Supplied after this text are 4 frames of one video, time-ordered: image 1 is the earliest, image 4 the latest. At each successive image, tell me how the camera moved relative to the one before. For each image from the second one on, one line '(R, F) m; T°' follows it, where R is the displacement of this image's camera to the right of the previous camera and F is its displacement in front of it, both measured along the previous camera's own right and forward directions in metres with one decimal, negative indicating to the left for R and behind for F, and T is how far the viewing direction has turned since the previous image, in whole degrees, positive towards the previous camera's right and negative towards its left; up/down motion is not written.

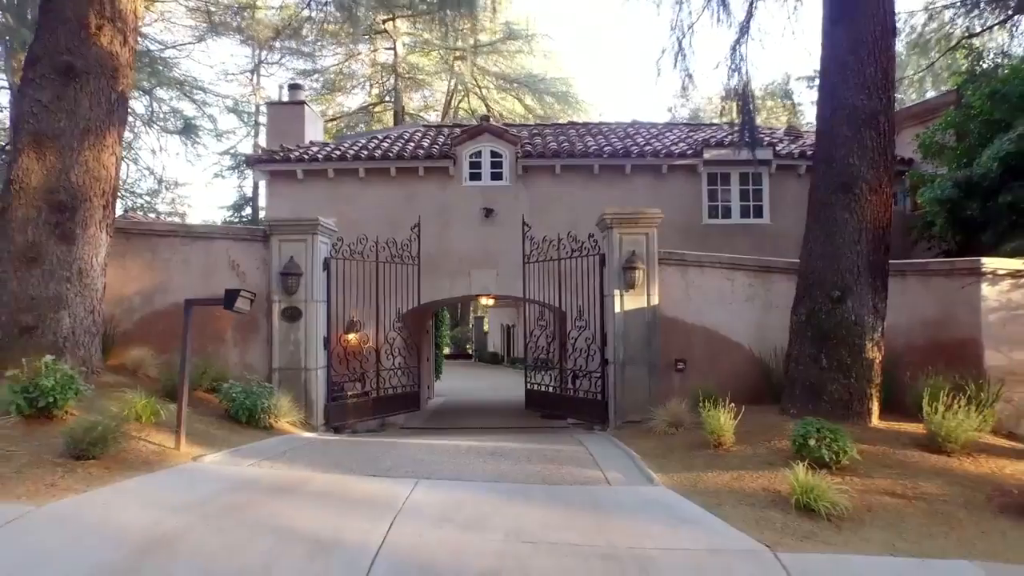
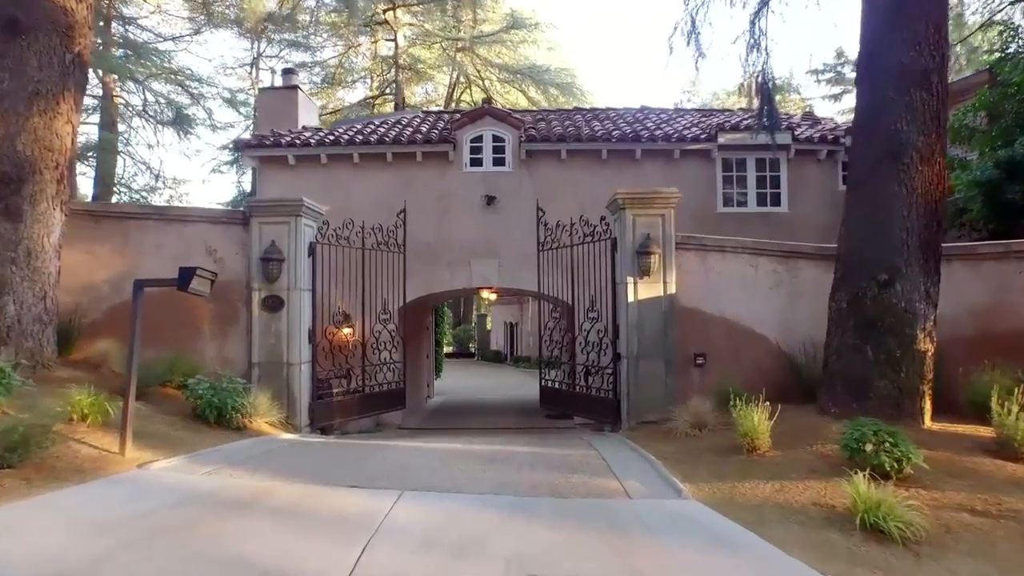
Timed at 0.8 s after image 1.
(0.0, +1.1) m; 0°
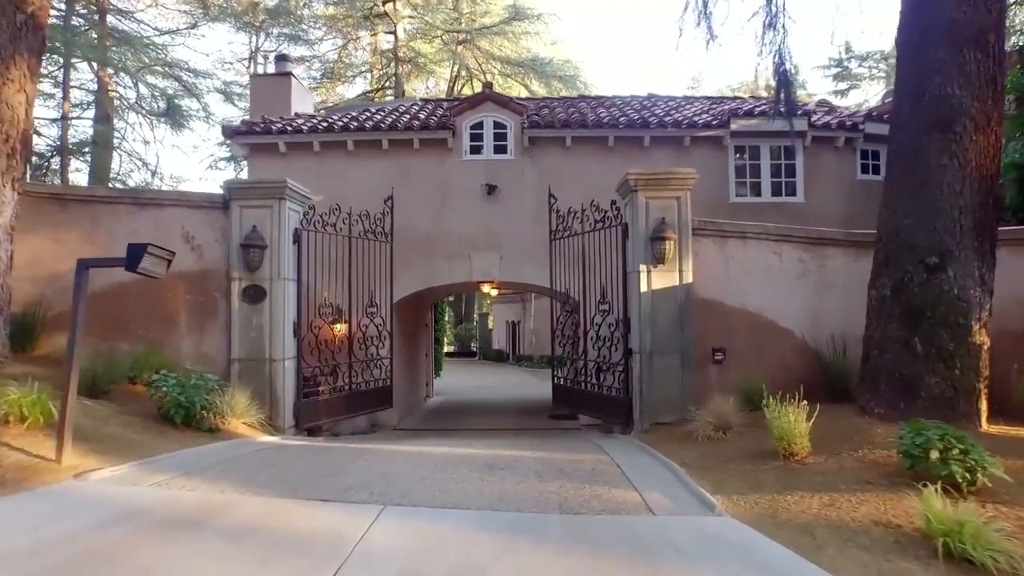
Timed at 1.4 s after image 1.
(0.0, +0.9) m; 0°
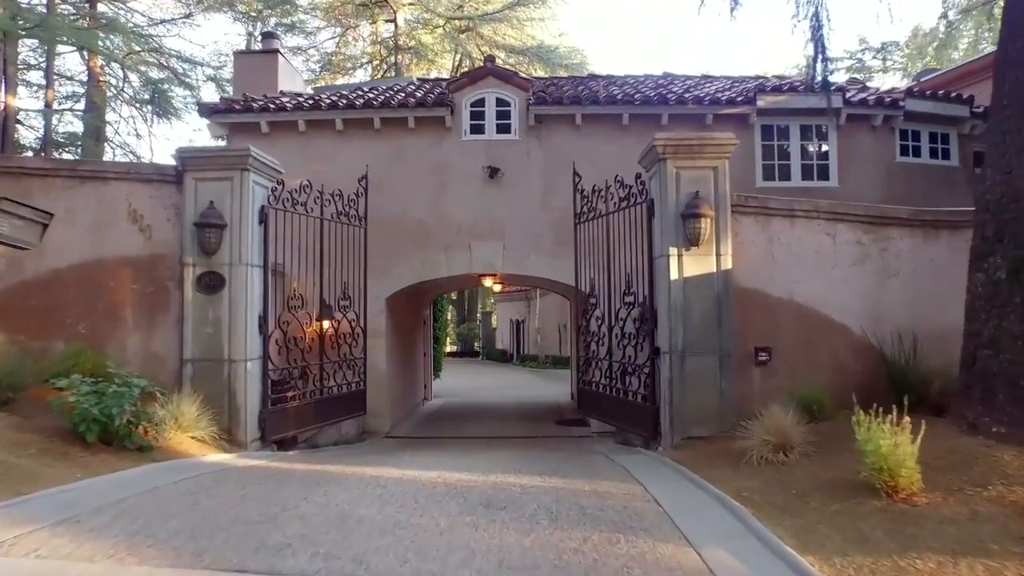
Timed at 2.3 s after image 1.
(0.0, +1.6) m; 0°
